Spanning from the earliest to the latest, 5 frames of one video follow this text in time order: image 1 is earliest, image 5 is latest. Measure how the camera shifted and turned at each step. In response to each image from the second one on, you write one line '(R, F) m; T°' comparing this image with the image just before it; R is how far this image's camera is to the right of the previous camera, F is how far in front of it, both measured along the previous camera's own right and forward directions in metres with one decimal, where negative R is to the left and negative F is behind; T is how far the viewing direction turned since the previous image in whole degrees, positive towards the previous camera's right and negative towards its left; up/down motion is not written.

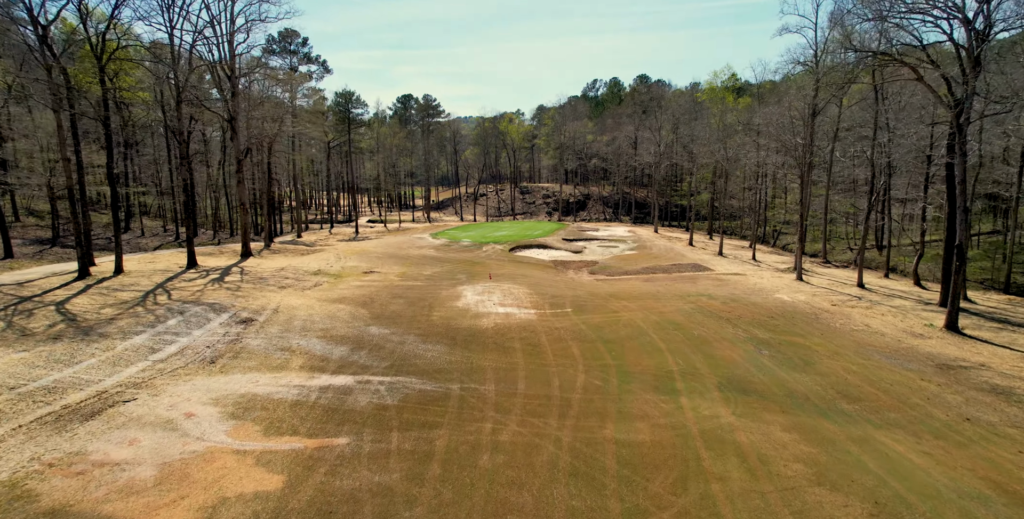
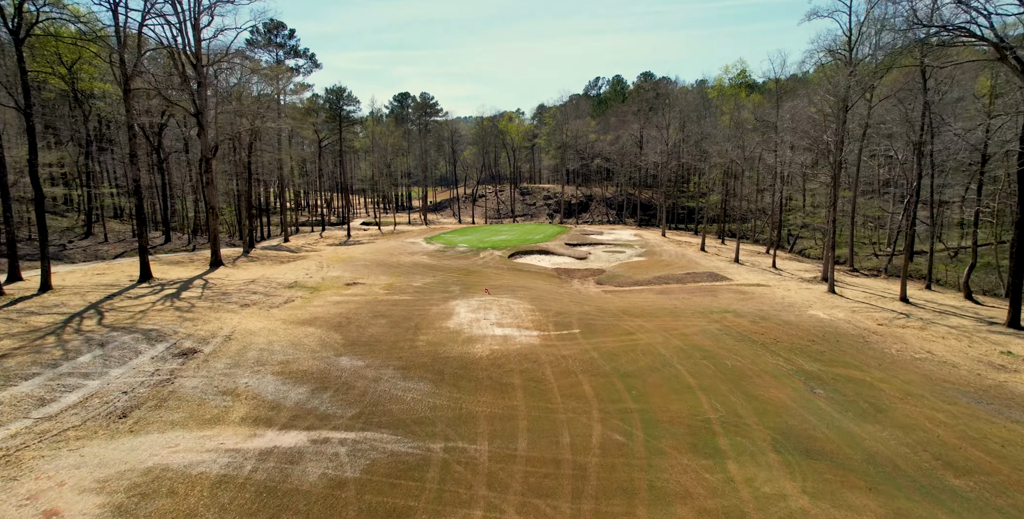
(0.0, +2.2) m; 0°
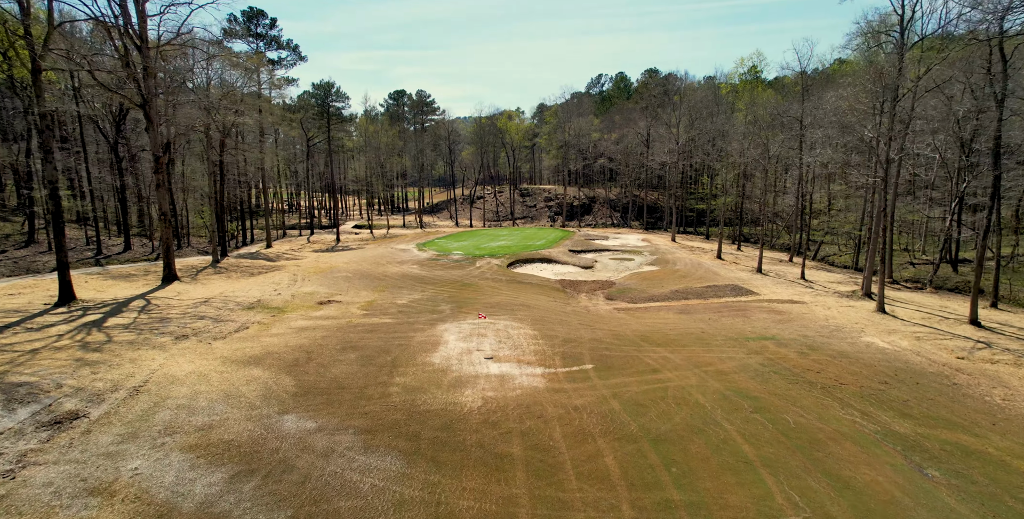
(0.0, +2.6) m; 0°
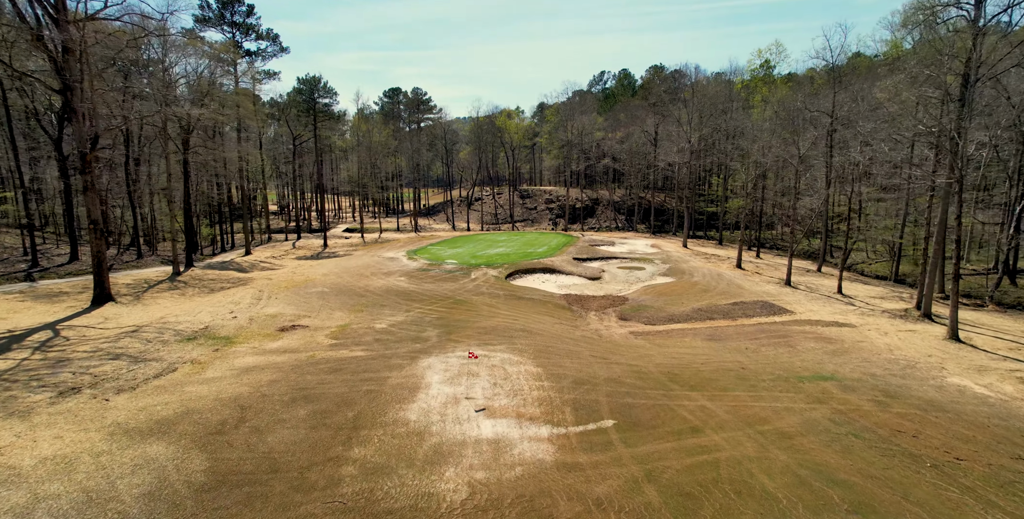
(0.0, +2.7) m; 0°
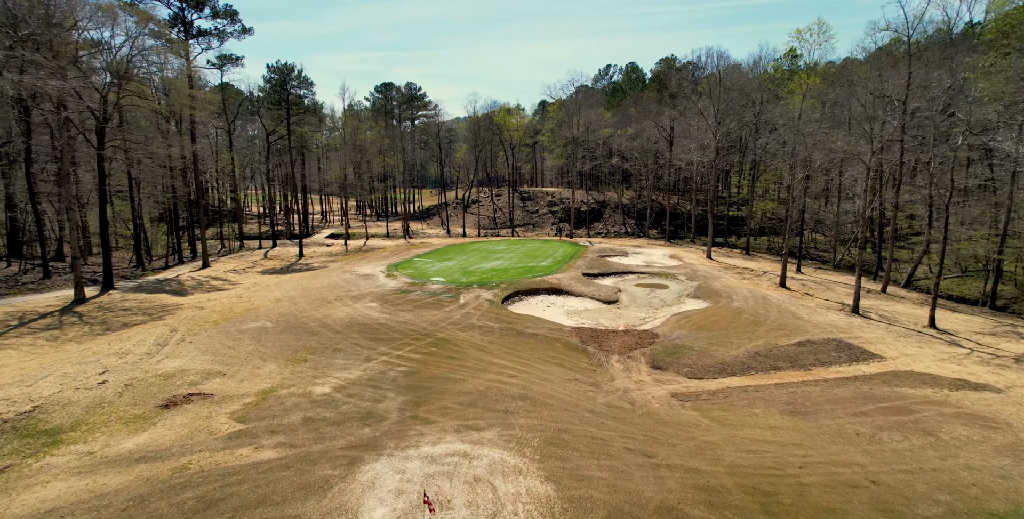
(+0.1, +4.7) m; 0°
